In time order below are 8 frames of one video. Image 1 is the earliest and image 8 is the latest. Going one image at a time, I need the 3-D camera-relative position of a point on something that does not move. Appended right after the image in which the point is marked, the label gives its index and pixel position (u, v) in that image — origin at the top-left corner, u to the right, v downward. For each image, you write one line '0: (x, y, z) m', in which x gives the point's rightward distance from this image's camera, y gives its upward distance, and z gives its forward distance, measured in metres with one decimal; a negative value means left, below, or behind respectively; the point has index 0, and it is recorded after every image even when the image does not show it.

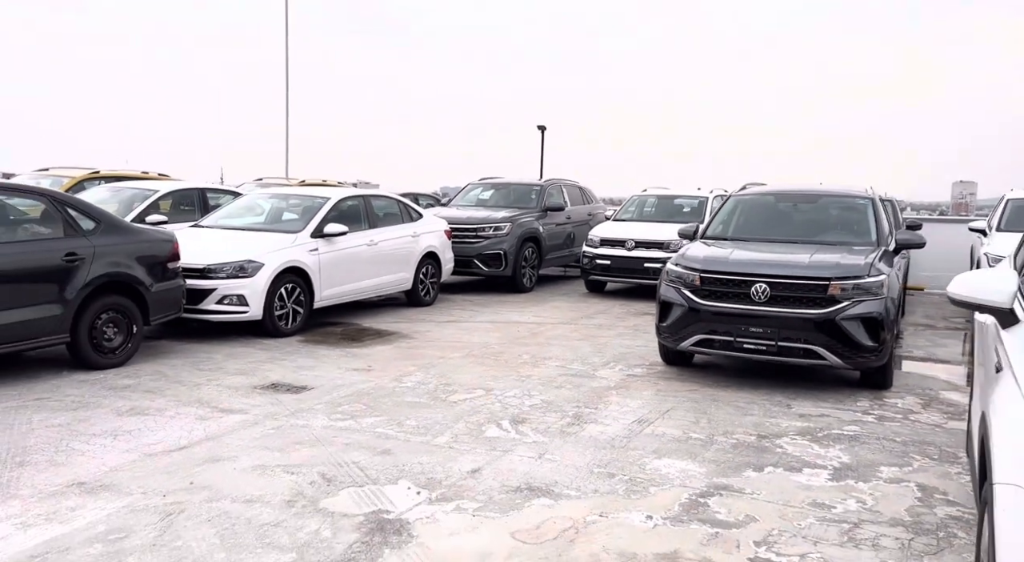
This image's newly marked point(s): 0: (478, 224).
0: (-0.5, +0.8, +12.3) m
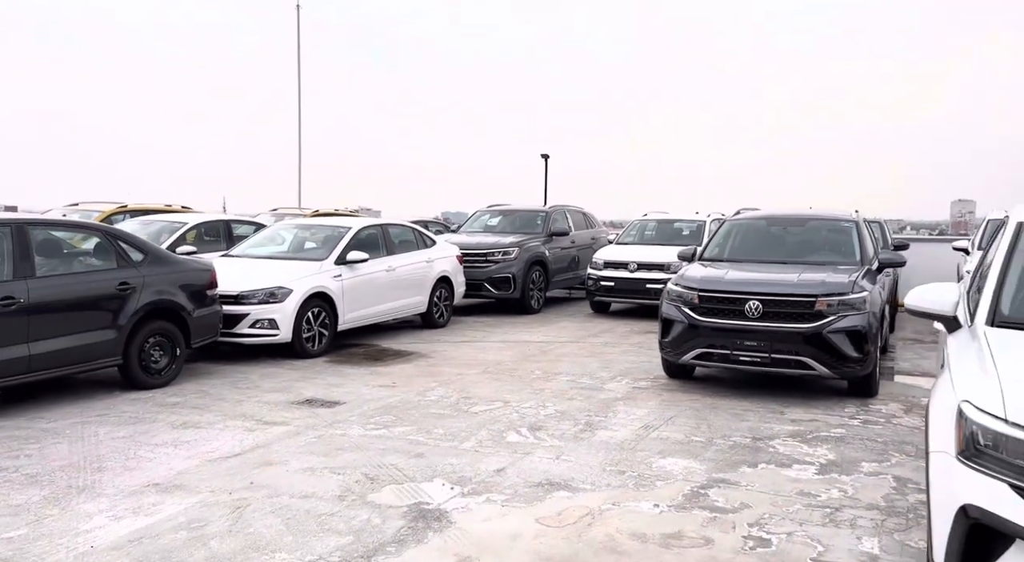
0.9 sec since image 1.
0: (-0.4, +0.5, +12.9) m
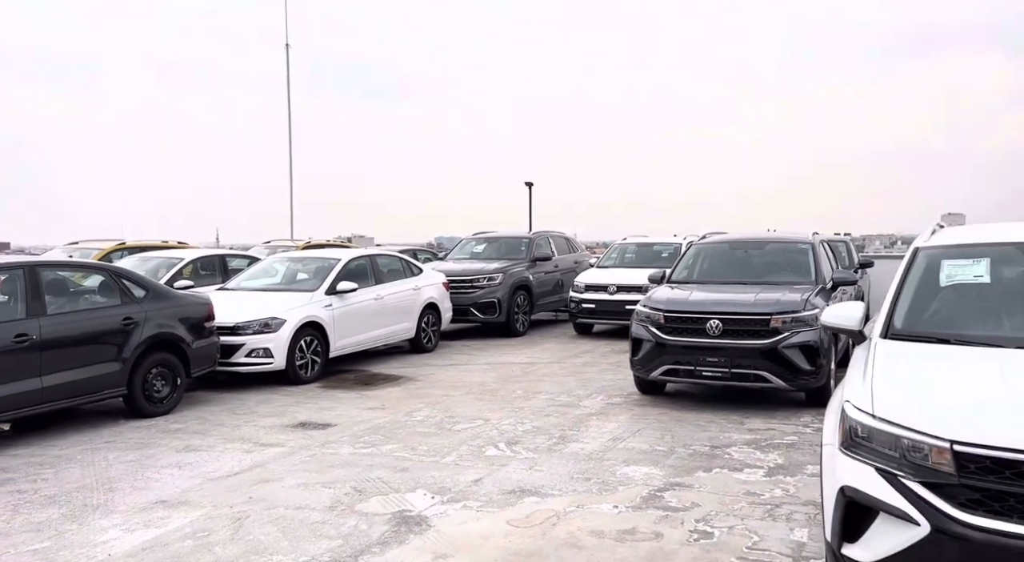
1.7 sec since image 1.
0: (-0.6, +0.1, +13.5) m
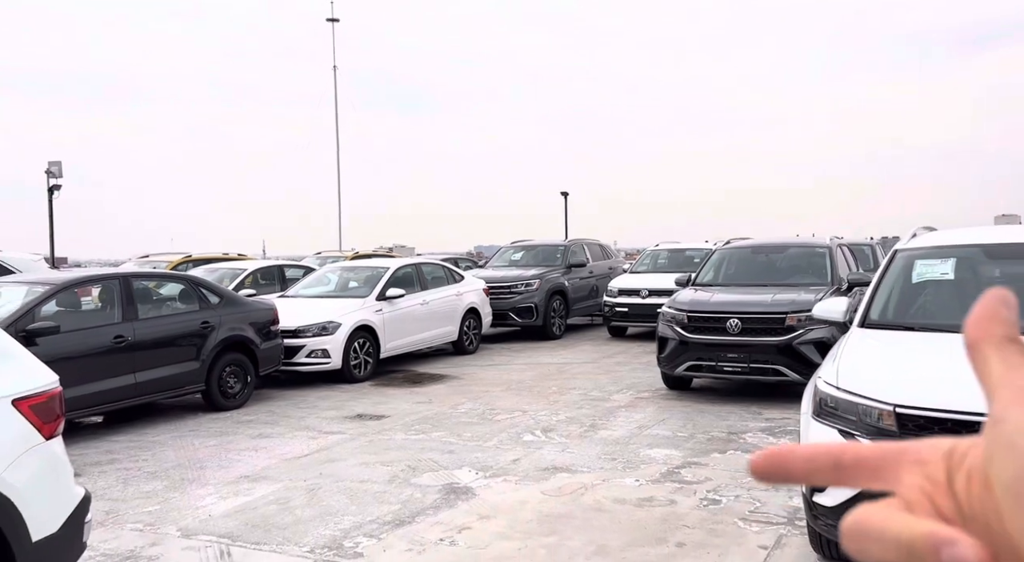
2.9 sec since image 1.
0: (0.0, 0.0, +14.3) m
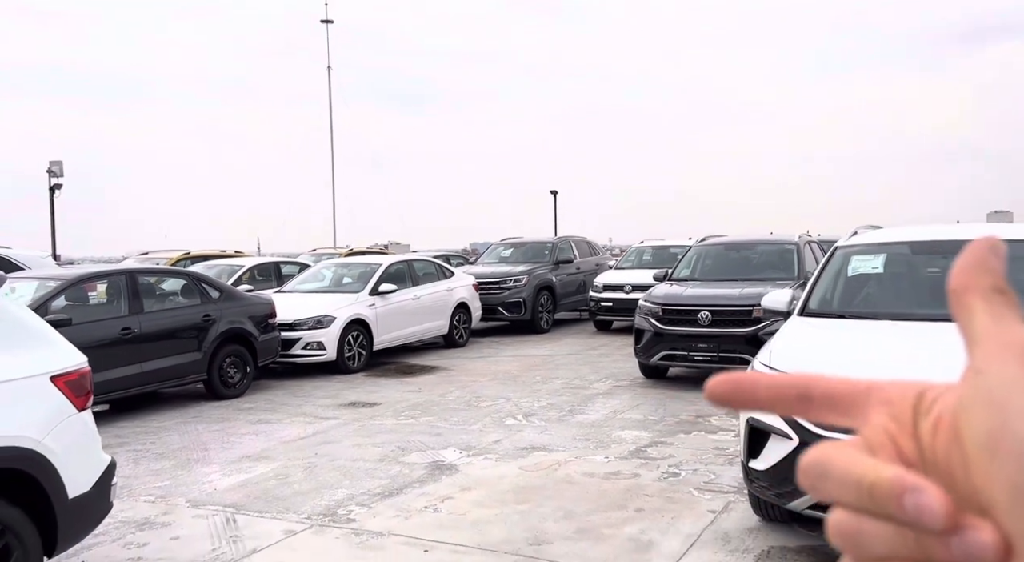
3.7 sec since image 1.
0: (-0.2, +0.1, +14.8) m
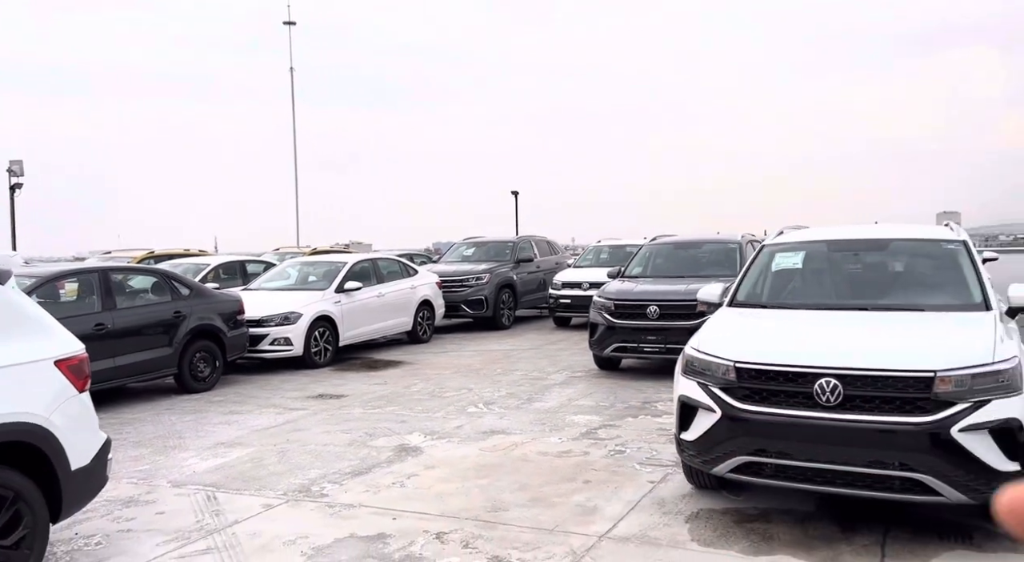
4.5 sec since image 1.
0: (-0.9, +0.1, +15.3) m
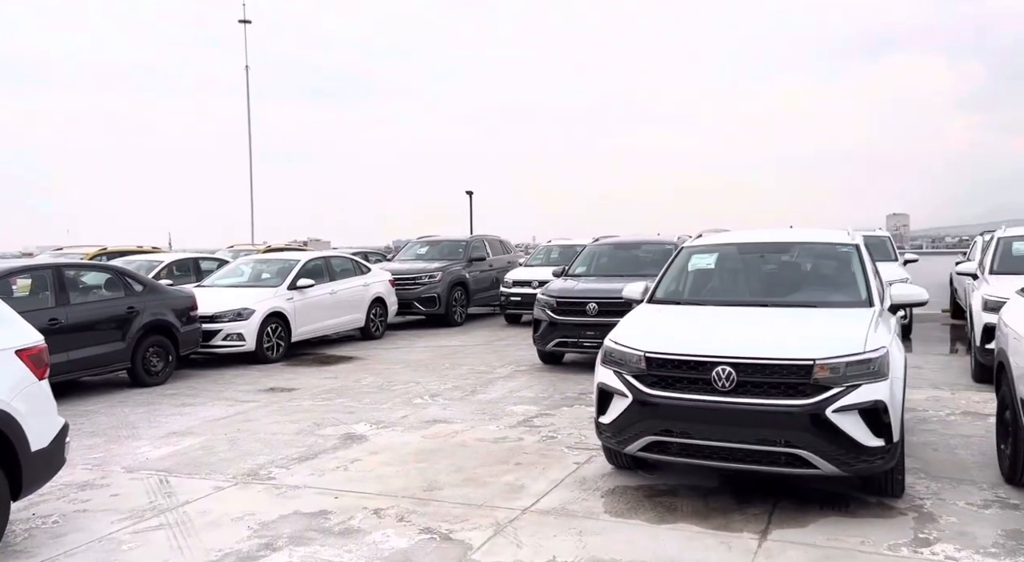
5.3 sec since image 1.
0: (-1.8, +0.1, +15.6) m
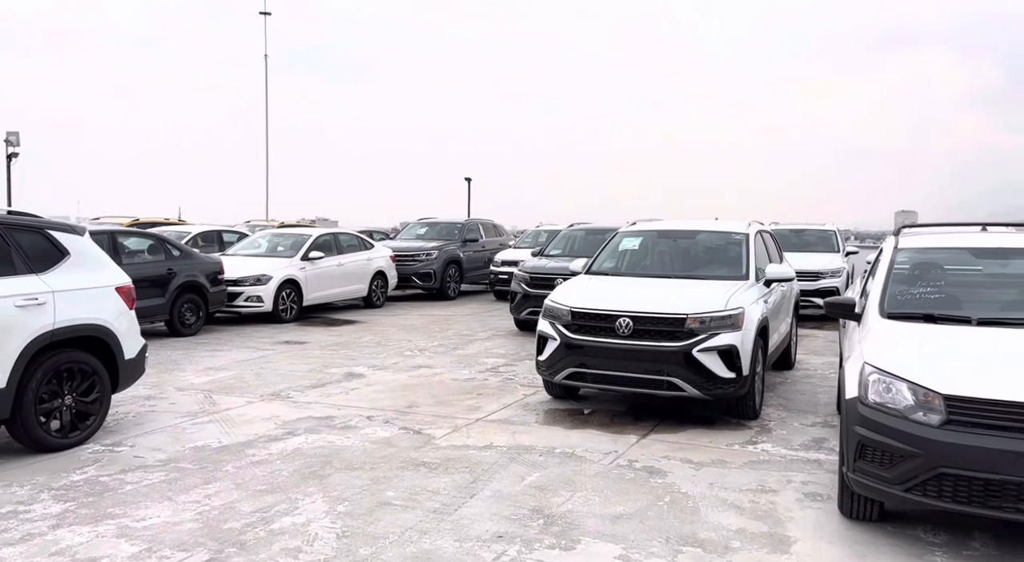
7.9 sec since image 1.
0: (-2.0, +0.6, +17.4) m
